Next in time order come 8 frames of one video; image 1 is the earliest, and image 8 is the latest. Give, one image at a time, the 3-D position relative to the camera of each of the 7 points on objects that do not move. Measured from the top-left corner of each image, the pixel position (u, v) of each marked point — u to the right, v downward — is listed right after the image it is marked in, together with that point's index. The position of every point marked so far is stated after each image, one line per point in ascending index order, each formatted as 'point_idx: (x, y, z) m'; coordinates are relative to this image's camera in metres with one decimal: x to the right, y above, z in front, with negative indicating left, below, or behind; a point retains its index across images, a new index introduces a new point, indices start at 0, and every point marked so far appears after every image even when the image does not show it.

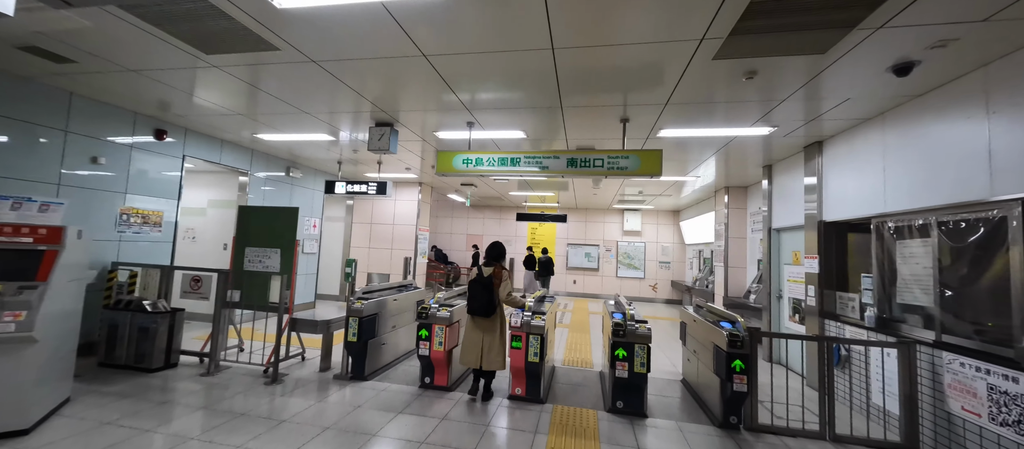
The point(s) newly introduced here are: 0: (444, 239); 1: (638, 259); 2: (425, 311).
0: (-2.5, -0.6, +11.6) m
1: (+4.0, -1.1, +10.2) m
2: (-0.9, -0.9, +3.2) m
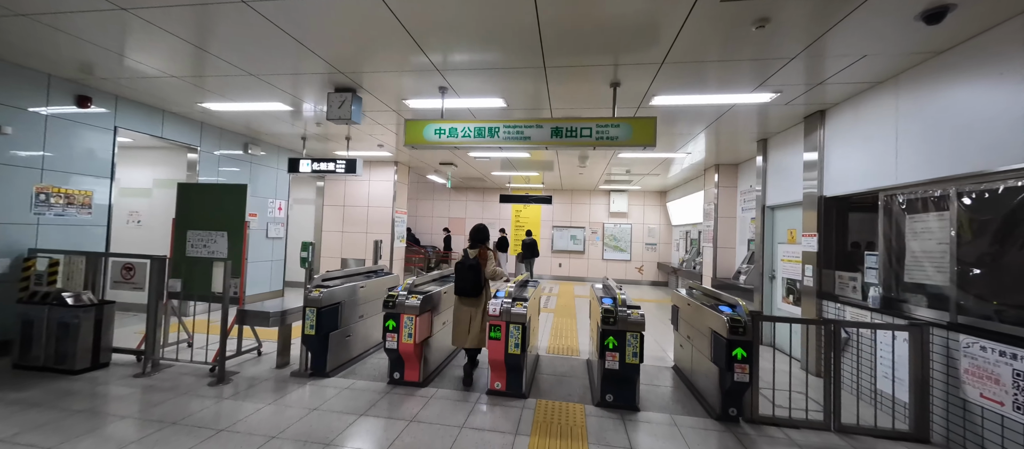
0: (-3.0, 0.0, +11.1) m
1: (+3.5, -0.5, +10.0) m
2: (-1.1, -0.7, +2.9) m
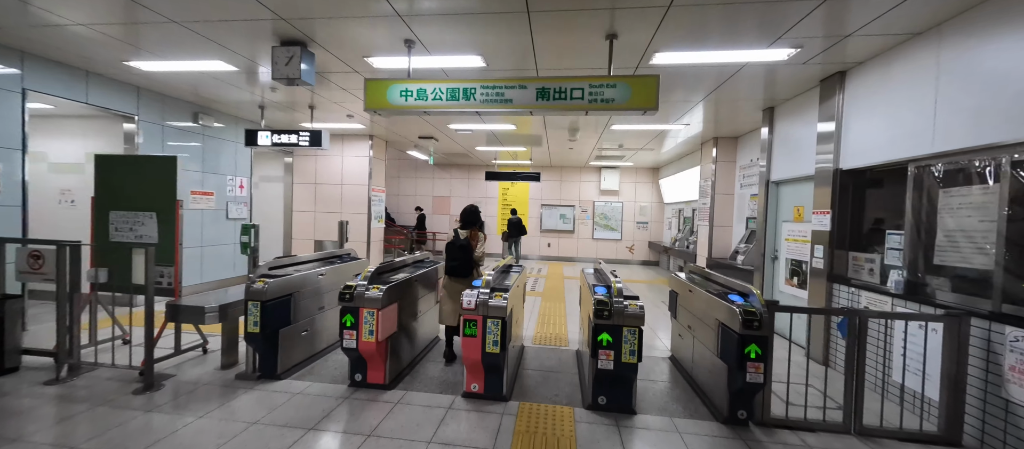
0: (-3.4, +0.7, +10.6) m
1: (+3.2, +0.1, +9.7) m
2: (-1.2, -0.5, +2.4) m
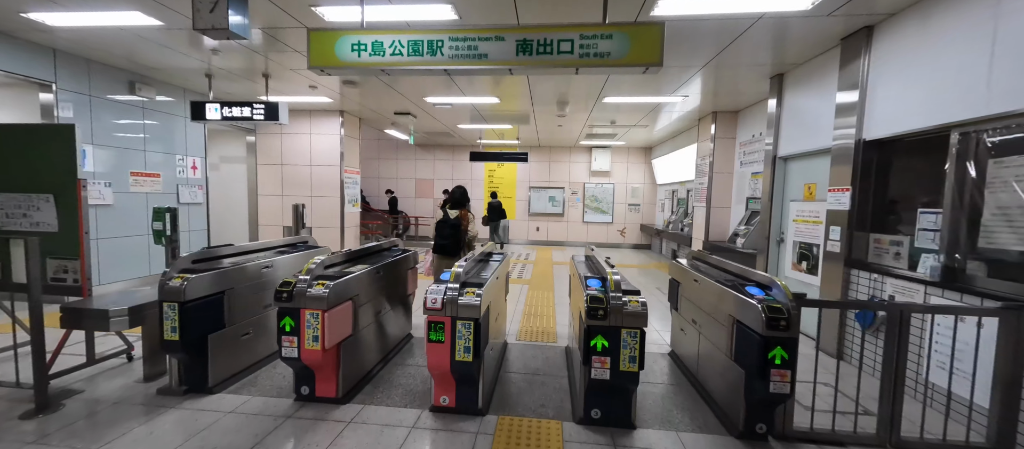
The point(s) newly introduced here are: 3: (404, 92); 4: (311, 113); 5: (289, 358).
0: (-3.8, +1.2, +10.0) m
1: (+2.8, +0.7, +9.4) m
2: (-1.4, -0.4, +2.0) m
3: (-1.8, +2.2, +5.3) m
4: (-3.9, +2.1, +6.1) m
5: (-1.4, -0.8, +2.0) m
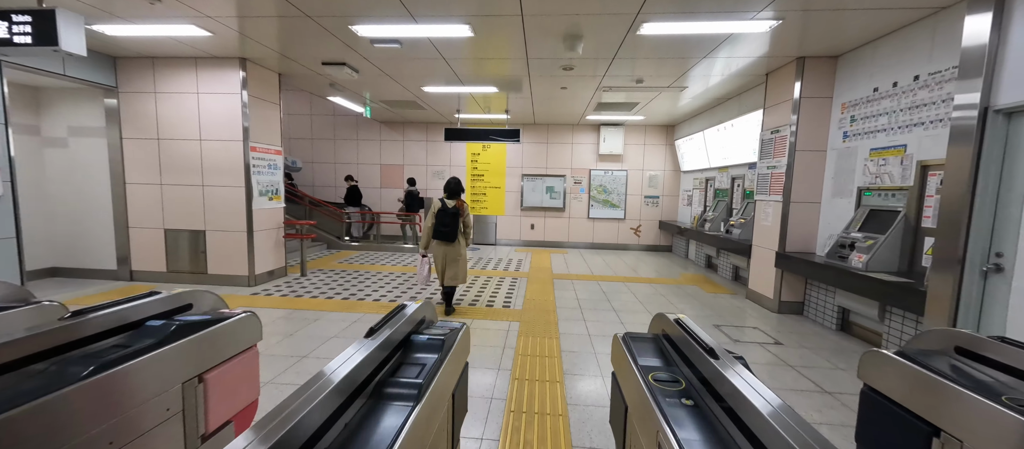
0: (-4.1, +1.3, +8.0) m
1: (+2.5, +0.7, +7.5) m
2: (-1.5, -0.5, +0.1) m
3: (-2.0, +2.2, +3.4) m
4: (-4.1, +2.1, +4.1) m
5: (-1.5, -1.0, +0.1) m
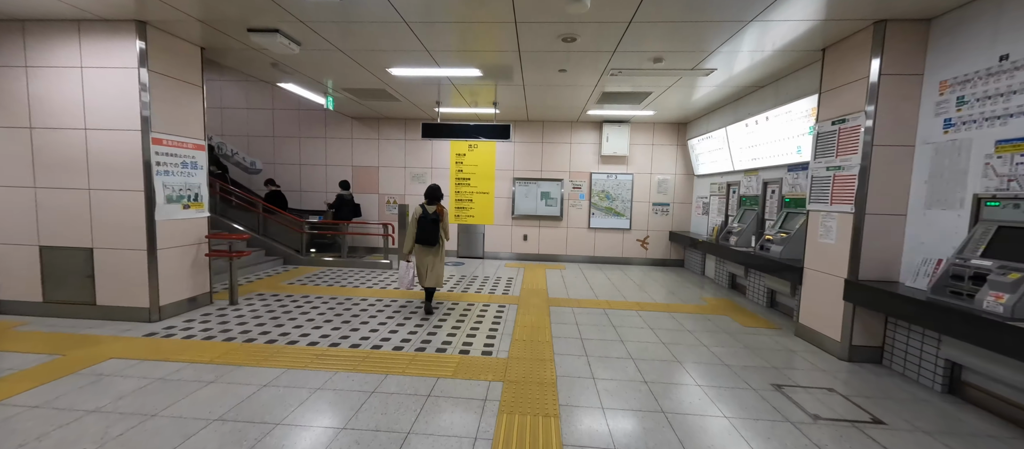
0: (-4.3, +1.1, +7.0) m
1: (+2.3, +0.5, +6.6) m
2: (-1.6, -0.6, -0.9) m
3: (-2.1, +2.0, +2.4) m
4: (-4.2, +2.0, +3.1) m
5: (-1.6, -1.1, -0.9) m
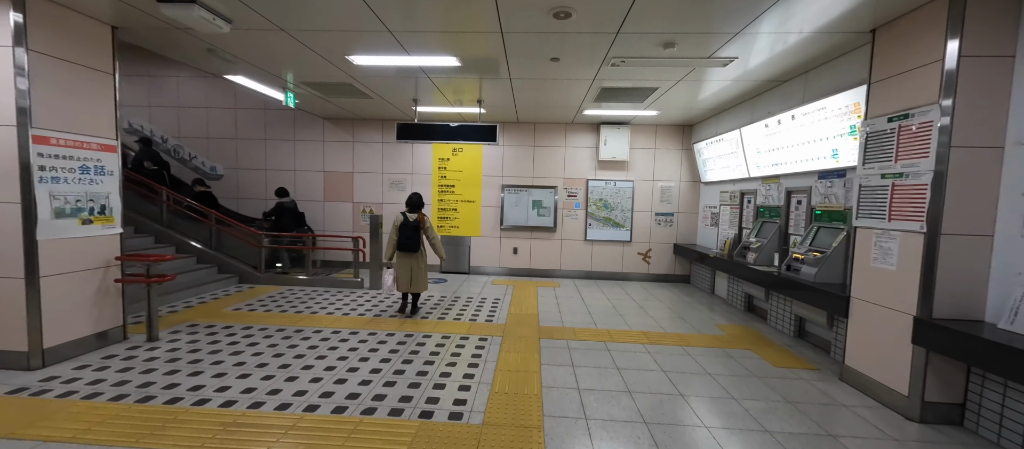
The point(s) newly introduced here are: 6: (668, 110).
0: (-4.6, +0.8, +6.3) m
1: (+2.1, +0.3, +6.0) m
2: (-1.7, -0.7, -1.6) m
3: (-2.3, +1.9, +1.8) m
4: (-4.4, +1.8, +2.5) m
5: (-1.7, -1.2, -1.5) m
6: (+2.6, +1.9, +5.2) m
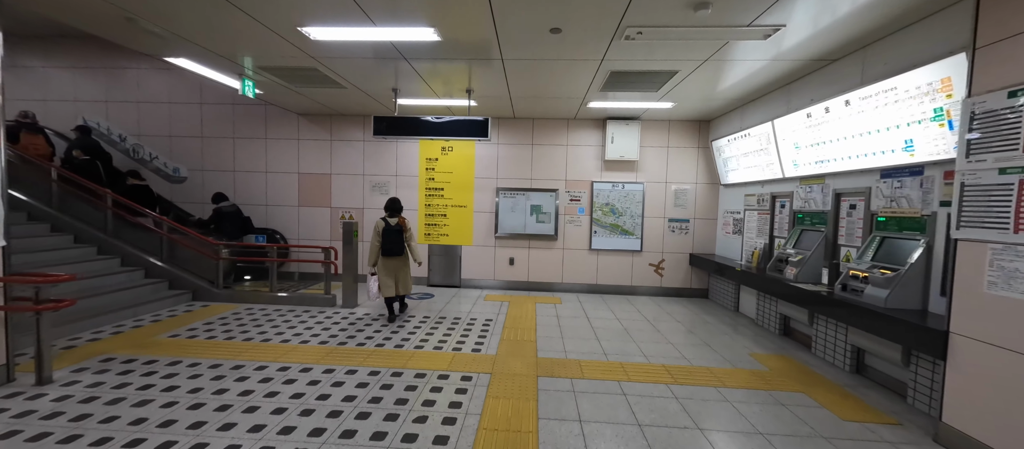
0: (-4.6, +0.7, +5.7) m
1: (+2.0, +0.2, +5.4) m
2: (-1.8, -0.7, -2.2) m
3: (-2.4, +1.8, +1.1) m
4: (-4.5, +1.7, +1.9) m
5: (-1.8, -1.2, -2.2) m
6: (+2.5, +1.8, +4.6) m
